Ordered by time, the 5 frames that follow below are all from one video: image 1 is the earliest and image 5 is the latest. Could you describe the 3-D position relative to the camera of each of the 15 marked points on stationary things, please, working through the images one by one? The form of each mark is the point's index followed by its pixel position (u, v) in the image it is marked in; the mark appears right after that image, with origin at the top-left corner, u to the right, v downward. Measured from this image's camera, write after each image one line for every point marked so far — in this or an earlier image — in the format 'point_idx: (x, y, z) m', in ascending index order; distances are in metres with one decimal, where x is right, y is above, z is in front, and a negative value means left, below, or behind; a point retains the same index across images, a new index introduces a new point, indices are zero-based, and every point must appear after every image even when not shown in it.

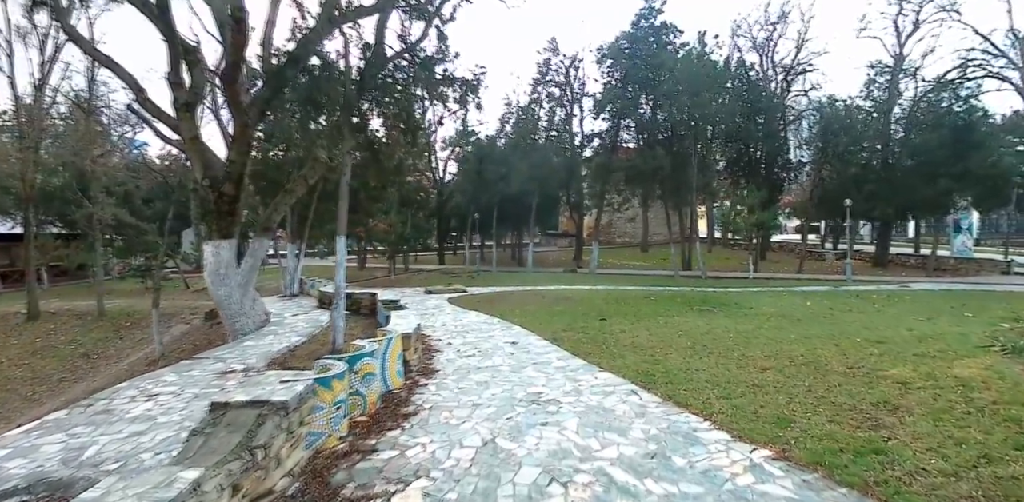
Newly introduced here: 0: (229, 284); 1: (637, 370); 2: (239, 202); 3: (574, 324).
0: (-6.5, -0.8, +10.9) m
1: (+1.6, -1.5, +6.0) m
2: (-6.2, +1.1, +10.8) m
3: (+1.2, -1.4, +9.4) m
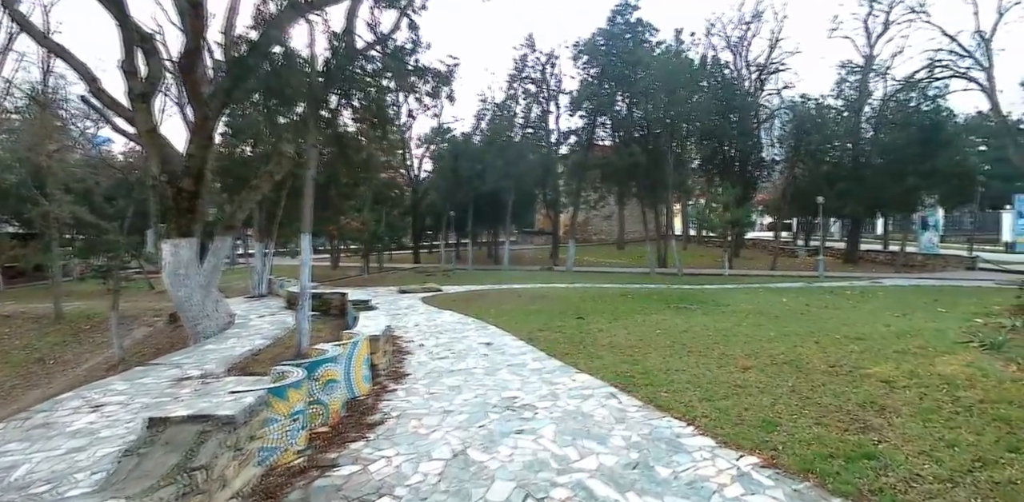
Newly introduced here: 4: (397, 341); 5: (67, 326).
0: (-7.0, -0.7, +10.3) m
1: (+1.3, -1.5, +5.8) m
2: (-6.8, +1.1, +10.2) m
3: (+0.8, -1.4, +9.1) m
4: (-1.9, -1.5, +7.9) m
5: (-16.3, -2.8, +17.4) m
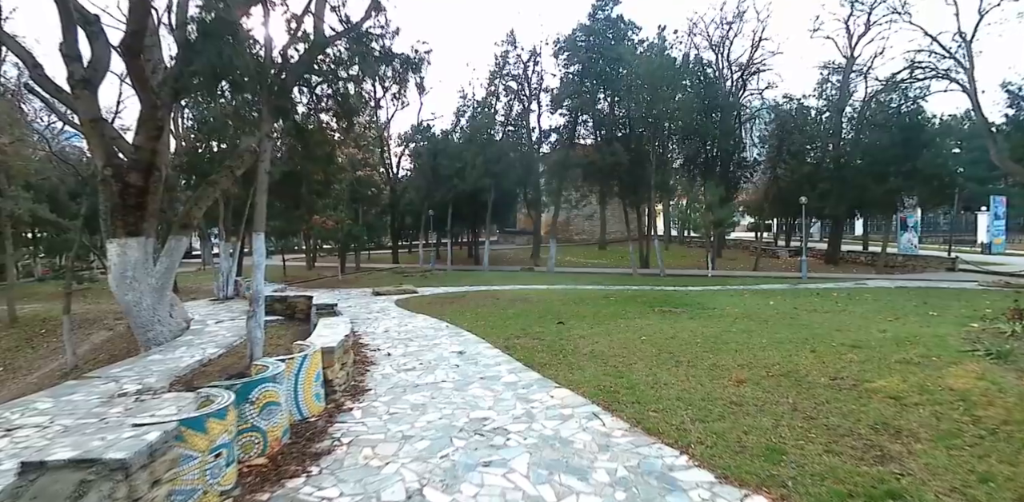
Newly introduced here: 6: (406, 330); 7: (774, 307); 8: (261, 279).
0: (-7.4, -0.7, +9.5) m
1: (+0.9, -1.5, +5.2) m
2: (-7.2, +1.1, +9.4) m
3: (+0.3, -1.4, +8.6) m
4: (-2.3, -1.5, +7.2) m
5: (-17.0, -2.8, +16.3) m
6: (-2.0, -1.5, +9.0) m
7: (+5.9, -1.3, +10.7) m
8: (-3.5, -0.4, +6.7) m
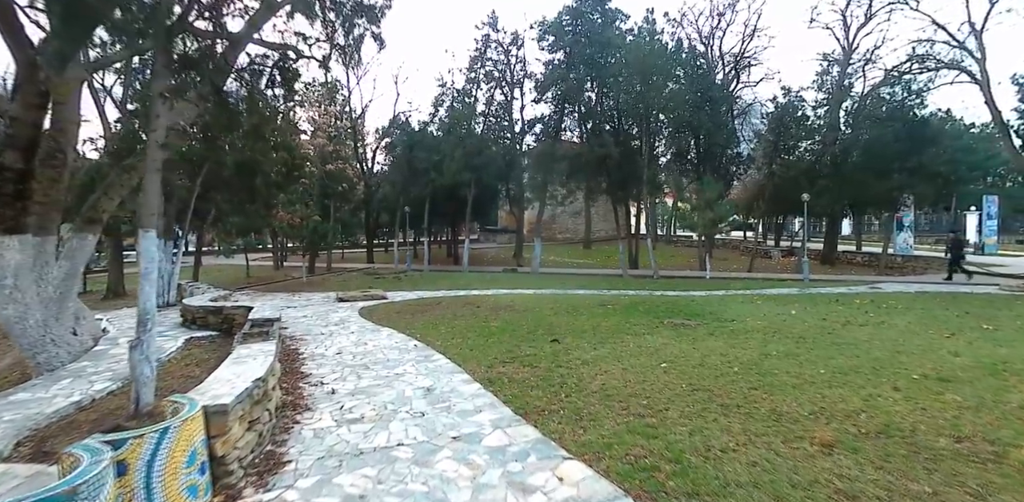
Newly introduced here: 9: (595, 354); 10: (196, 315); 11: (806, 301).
0: (-7.7, -0.8, +7.5) m
1: (+0.9, -1.5, +3.6) m
2: (-7.4, +1.1, +7.4) m
3: (+0.1, -1.4, +6.9) m
4: (-2.4, -1.6, +5.4) m
5: (-17.5, -2.7, +13.9) m
6: (-2.2, -1.5, +7.2) m
7: (+5.6, -1.3, +9.3) m
8: (-3.7, -0.4, +4.9) m
9: (+1.2, -1.4, +6.5) m
10: (-6.0, -1.2, +8.9) m
11: (+7.3, -1.2, +11.8) m
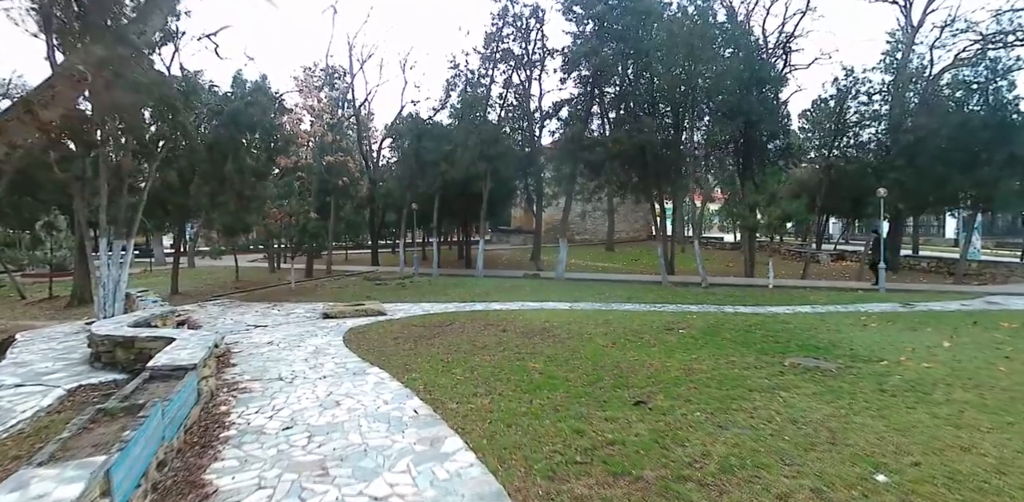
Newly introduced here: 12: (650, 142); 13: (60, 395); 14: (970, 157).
0: (-7.1, -0.8, +4.8) m
1: (+1.4, -1.6, +0.7) m
2: (-6.9, +1.1, +4.7) m
3: (+0.7, -1.5, +4.0) m
4: (-1.9, -1.6, +2.6) m
5: (-16.8, -2.7, +11.4) m
6: (-1.7, -1.6, +4.4) m
7: (+6.2, -1.4, +6.3) m
8: (-3.2, -0.5, +2.1) m
9: (+1.7, -1.5, +3.7) m
10: (-5.4, -1.3, +6.2) m
11: (+8.0, -1.3, +8.8) m
12: (+5.4, +4.2, +19.1) m
13: (-4.8, -1.5, +5.1) m
14: (+18.3, +3.7, +19.2) m
